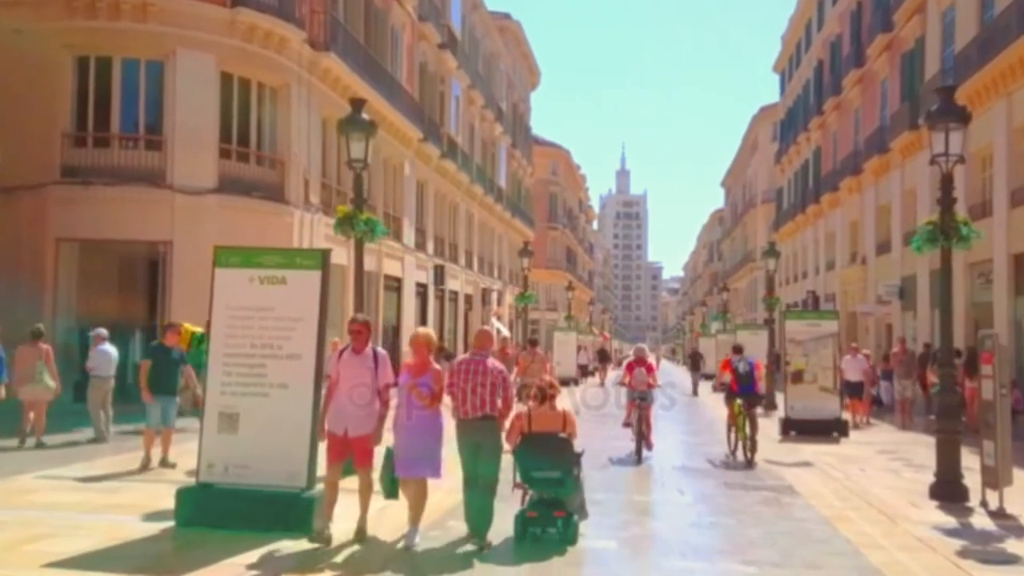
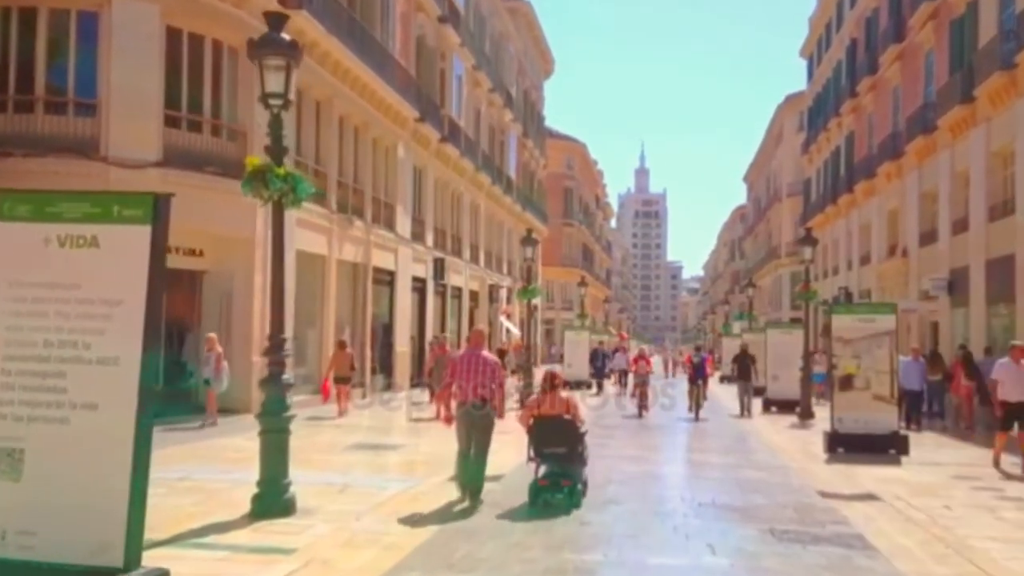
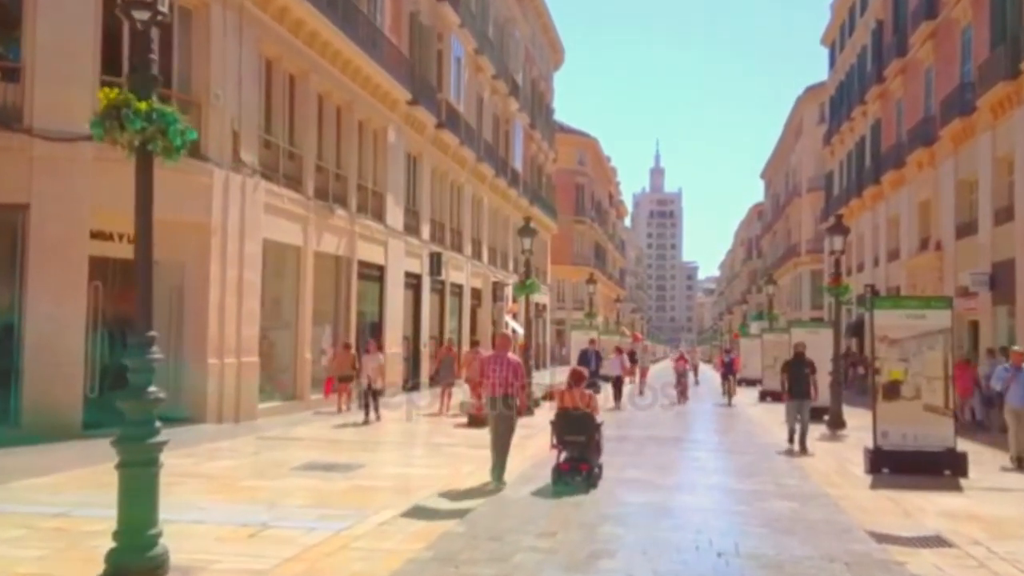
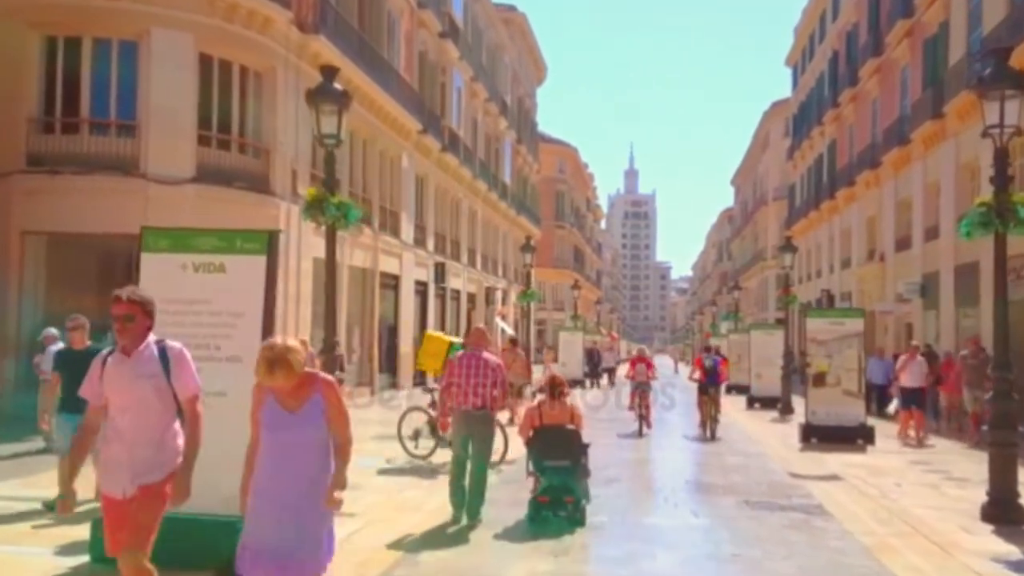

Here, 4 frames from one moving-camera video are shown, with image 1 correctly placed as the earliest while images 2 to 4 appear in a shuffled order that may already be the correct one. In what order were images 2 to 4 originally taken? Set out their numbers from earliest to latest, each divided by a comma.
4, 2, 3
